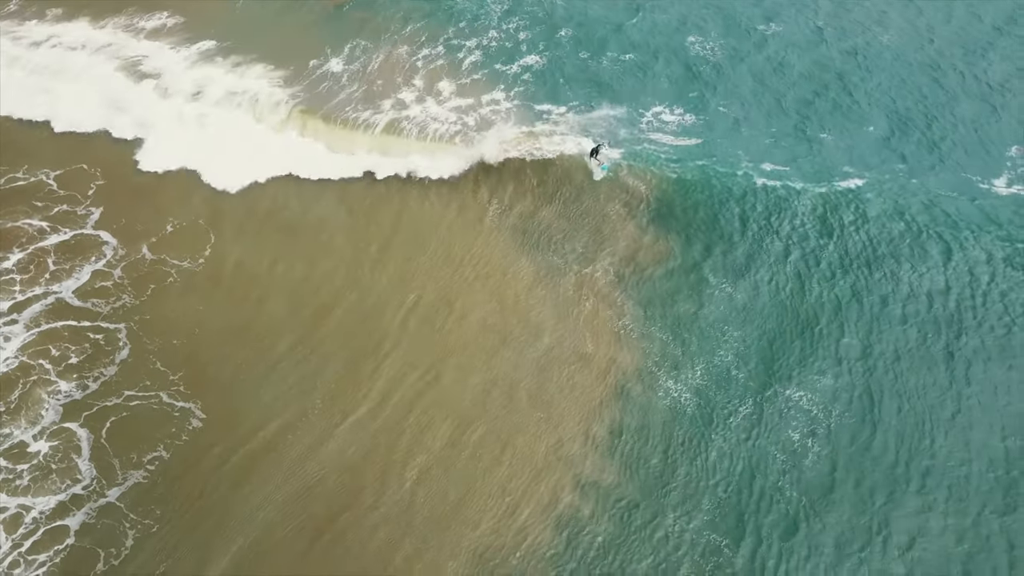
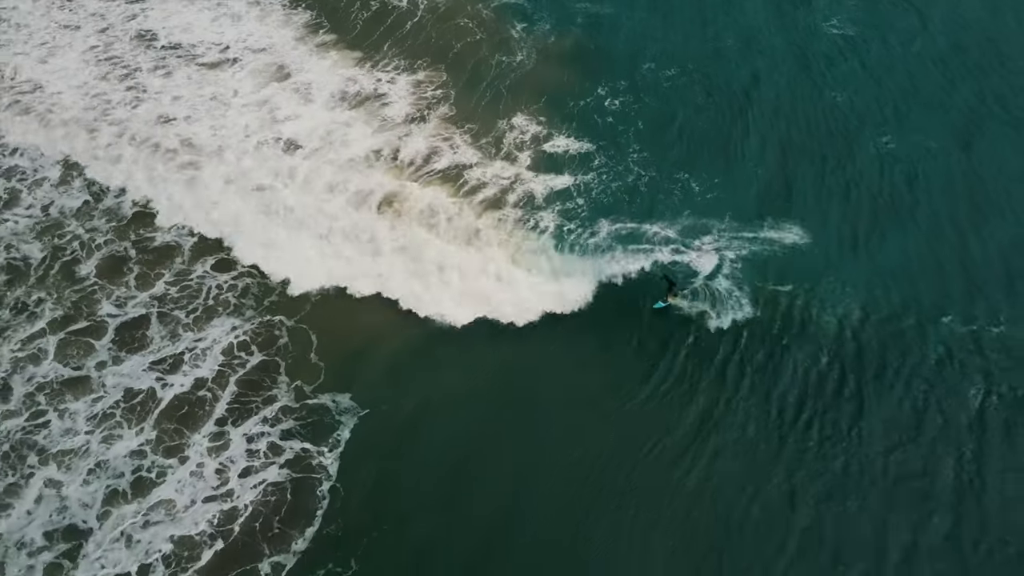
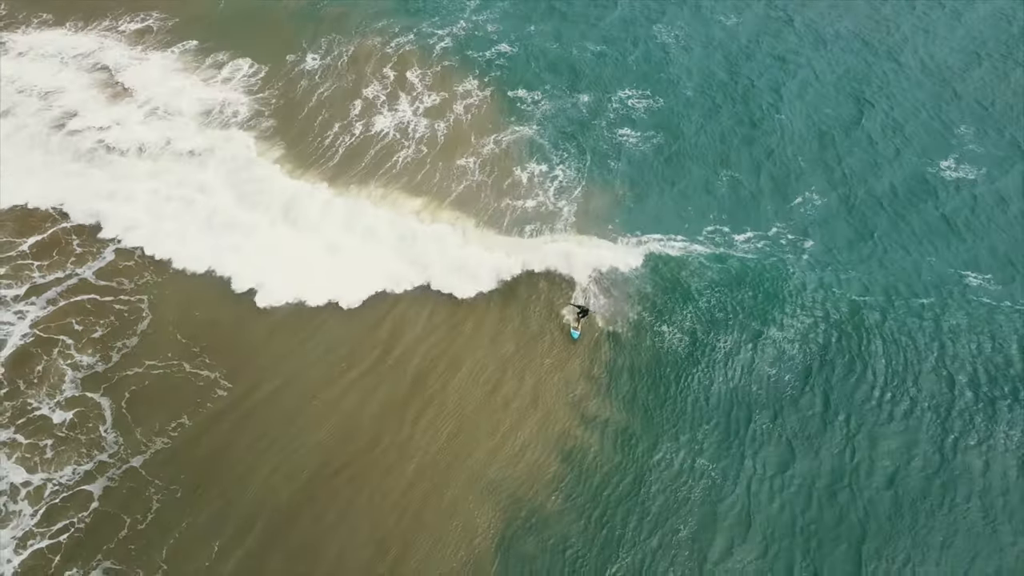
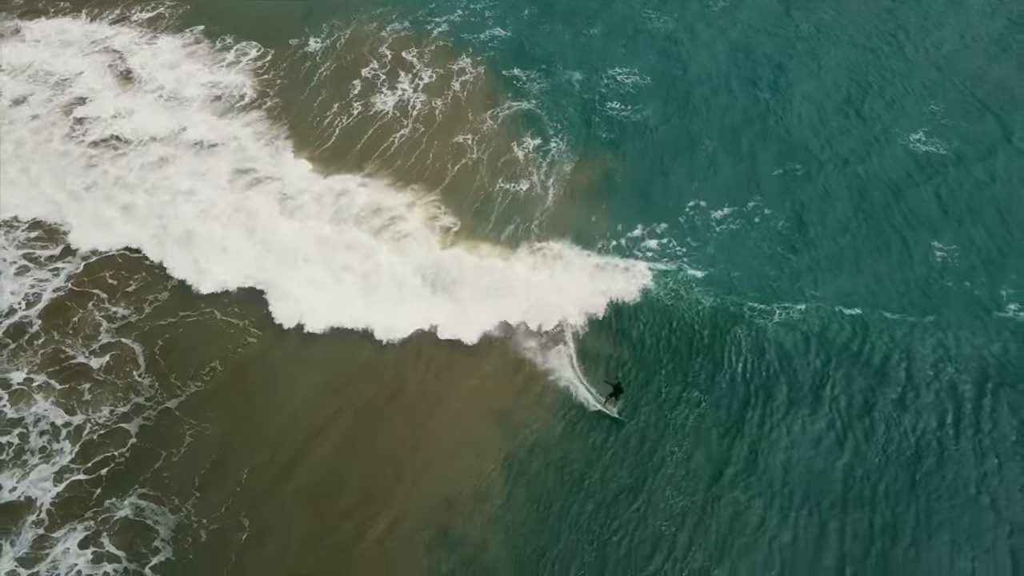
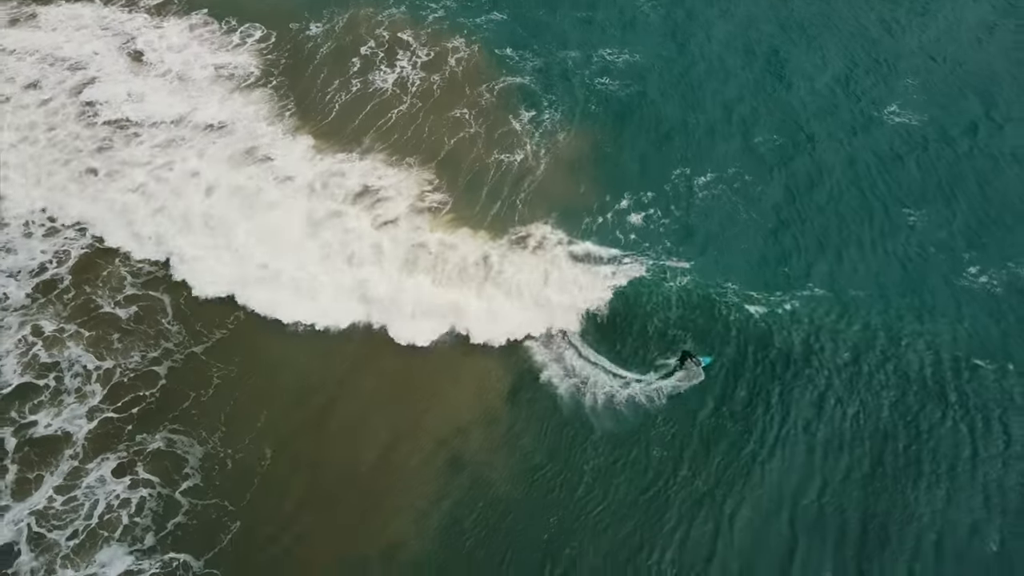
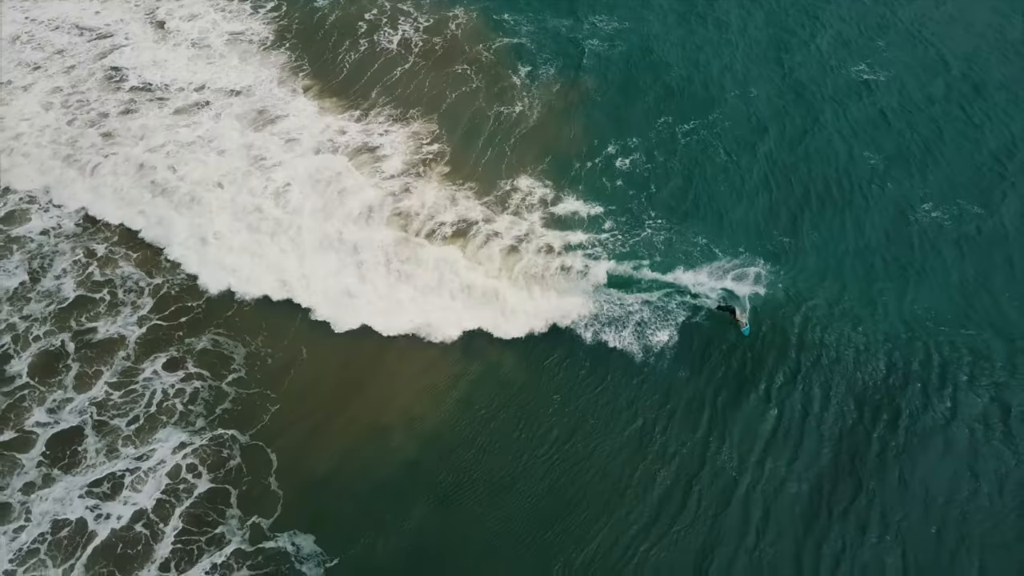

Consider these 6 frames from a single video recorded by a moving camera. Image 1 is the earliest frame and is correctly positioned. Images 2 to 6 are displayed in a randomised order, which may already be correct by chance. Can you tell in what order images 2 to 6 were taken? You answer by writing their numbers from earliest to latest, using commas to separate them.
3, 4, 5, 6, 2
